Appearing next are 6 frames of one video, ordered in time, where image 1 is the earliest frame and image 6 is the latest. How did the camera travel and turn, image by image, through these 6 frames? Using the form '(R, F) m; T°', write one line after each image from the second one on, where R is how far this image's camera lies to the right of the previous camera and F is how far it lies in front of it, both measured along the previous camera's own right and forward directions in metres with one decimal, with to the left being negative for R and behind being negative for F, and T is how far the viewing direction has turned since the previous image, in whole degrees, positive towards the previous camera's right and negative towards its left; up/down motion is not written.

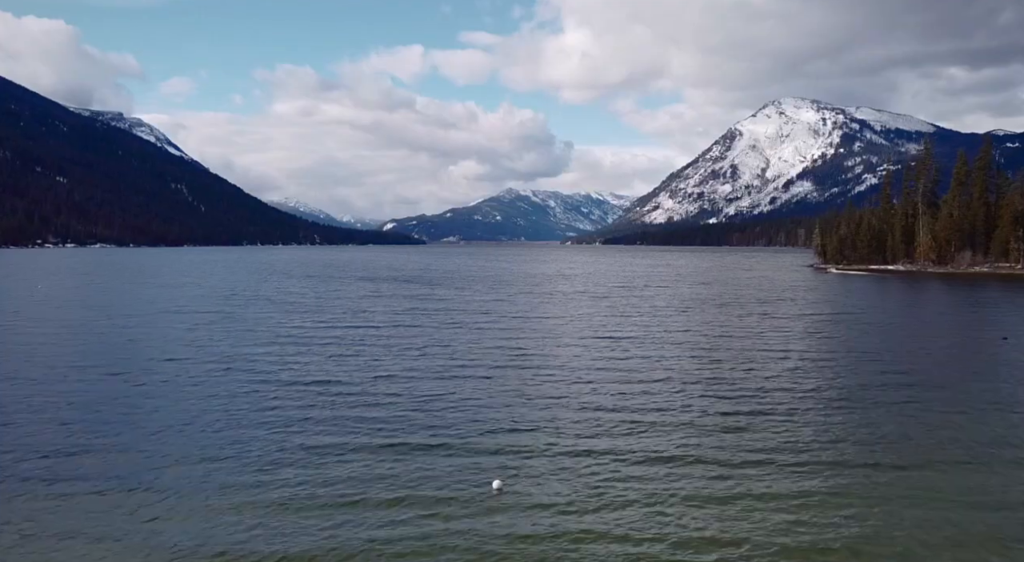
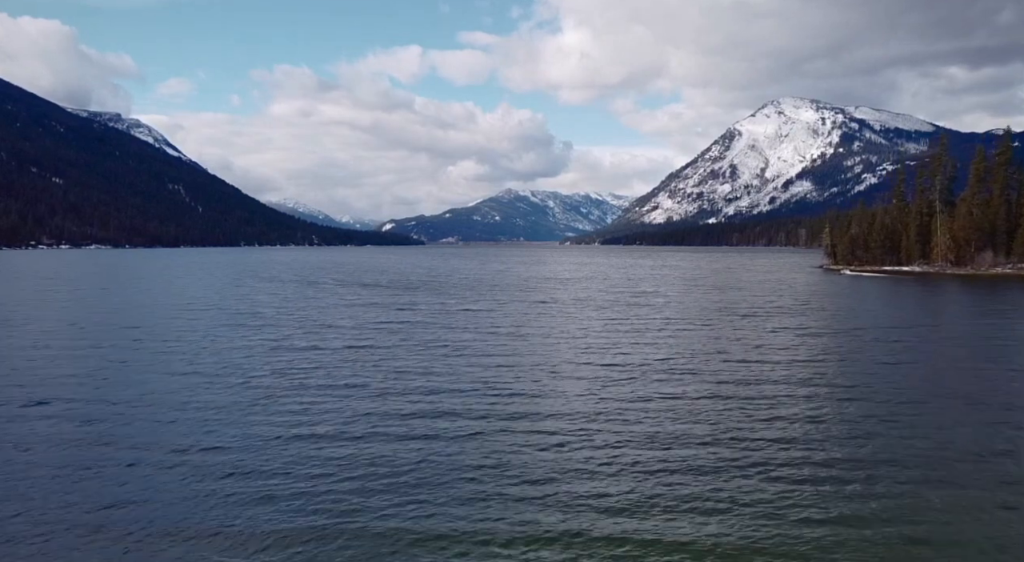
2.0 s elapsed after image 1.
(+0.3, +4.2) m; 0°
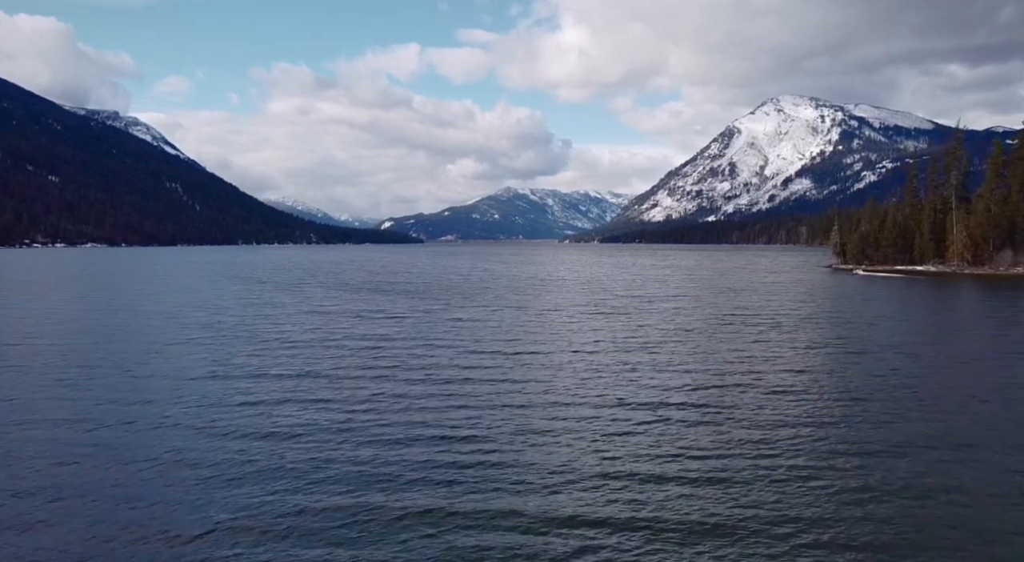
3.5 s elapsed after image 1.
(+0.3, +3.6) m; 0°
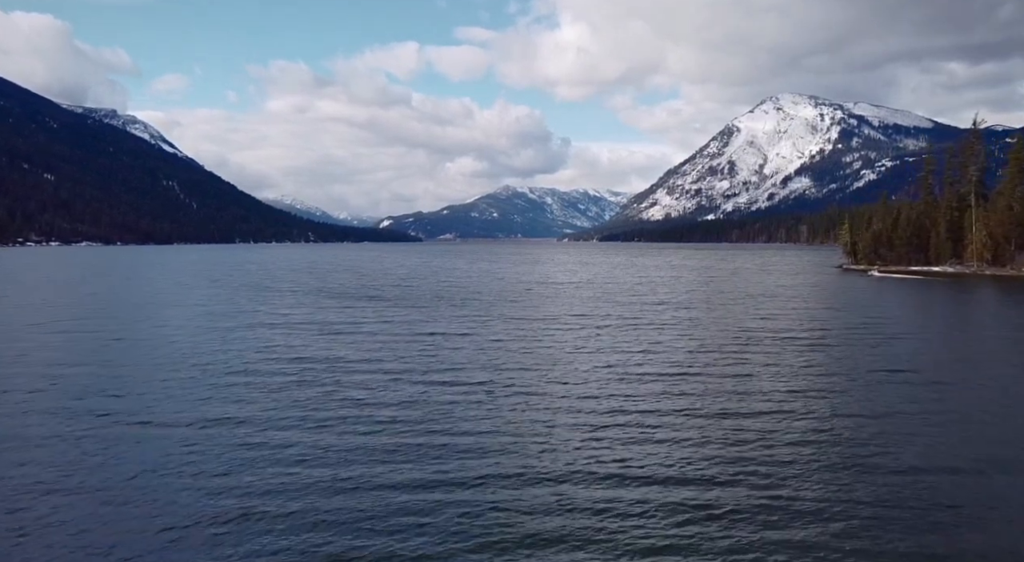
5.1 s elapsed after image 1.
(+0.3, +3.9) m; 0°
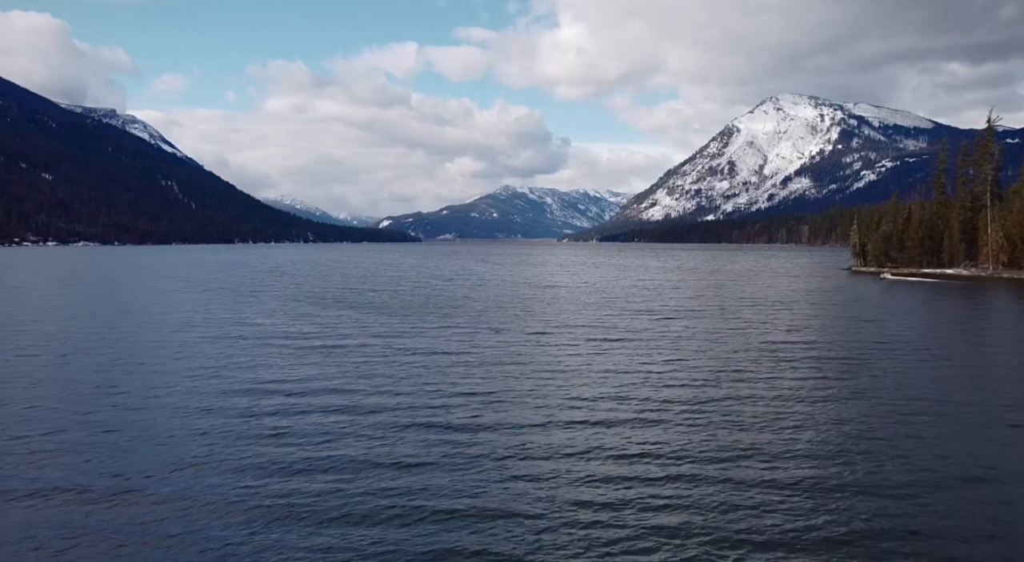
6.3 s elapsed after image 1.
(+0.2, +2.8) m; 0°
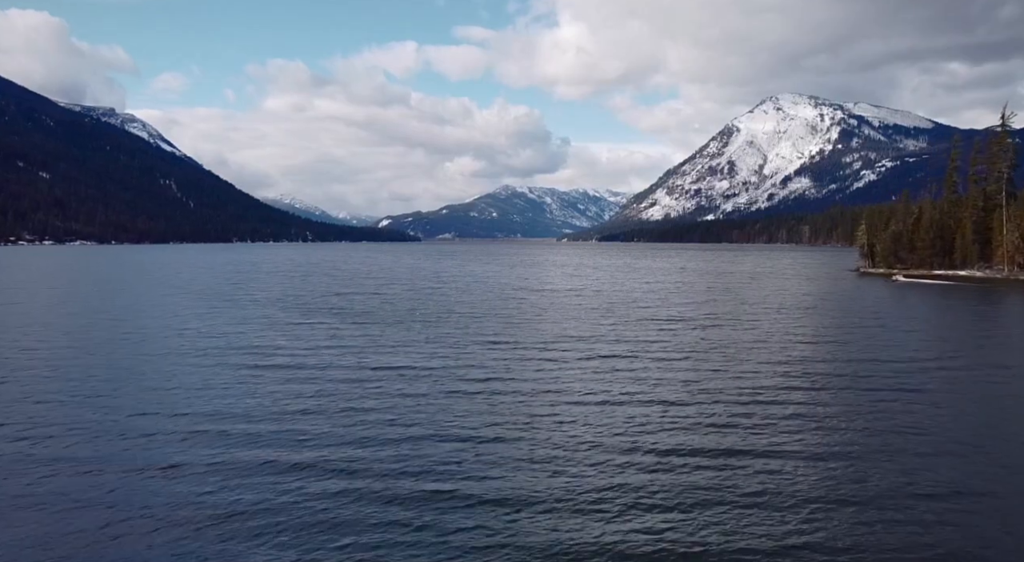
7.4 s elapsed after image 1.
(+0.1, +2.4) m; 0°
